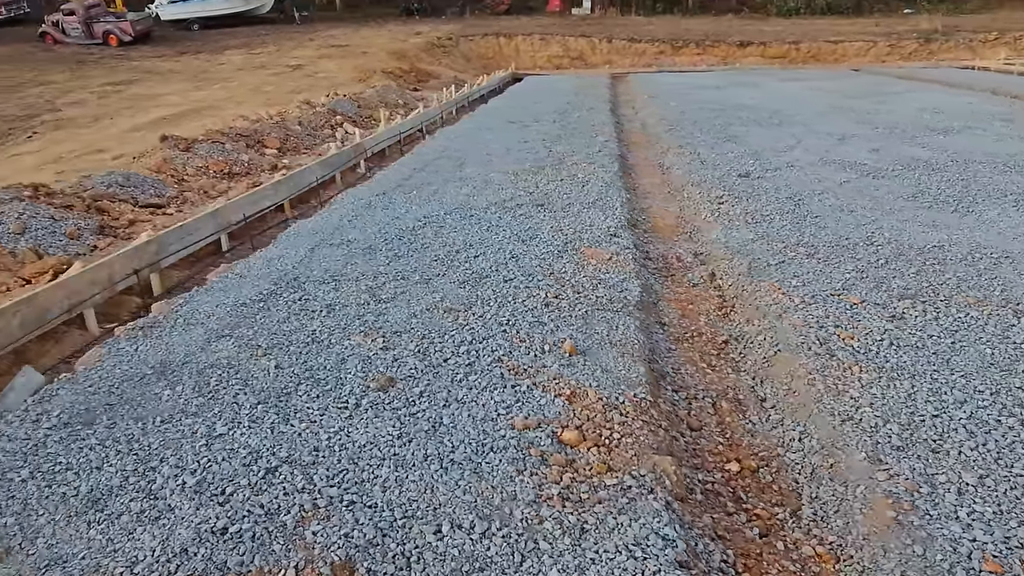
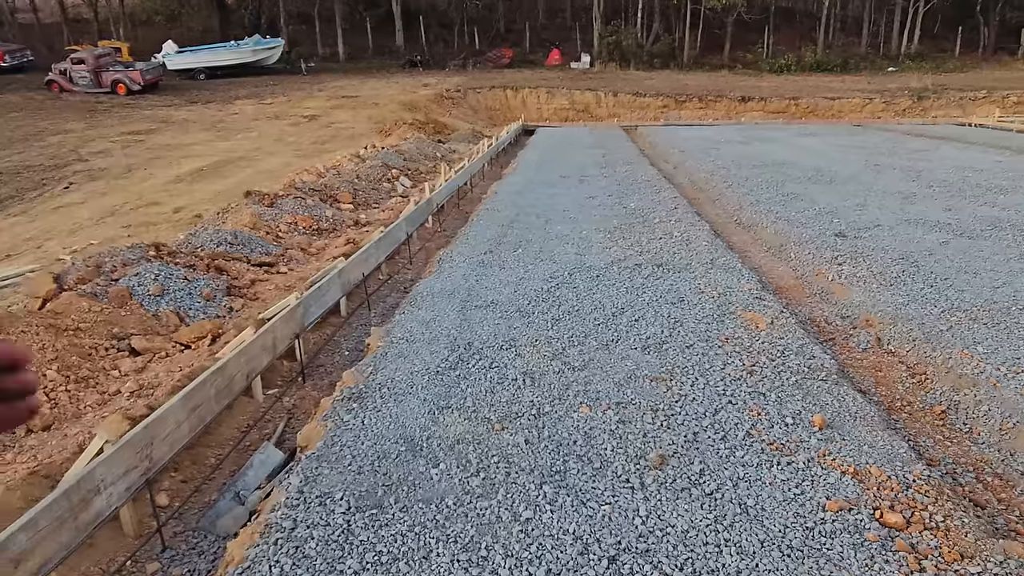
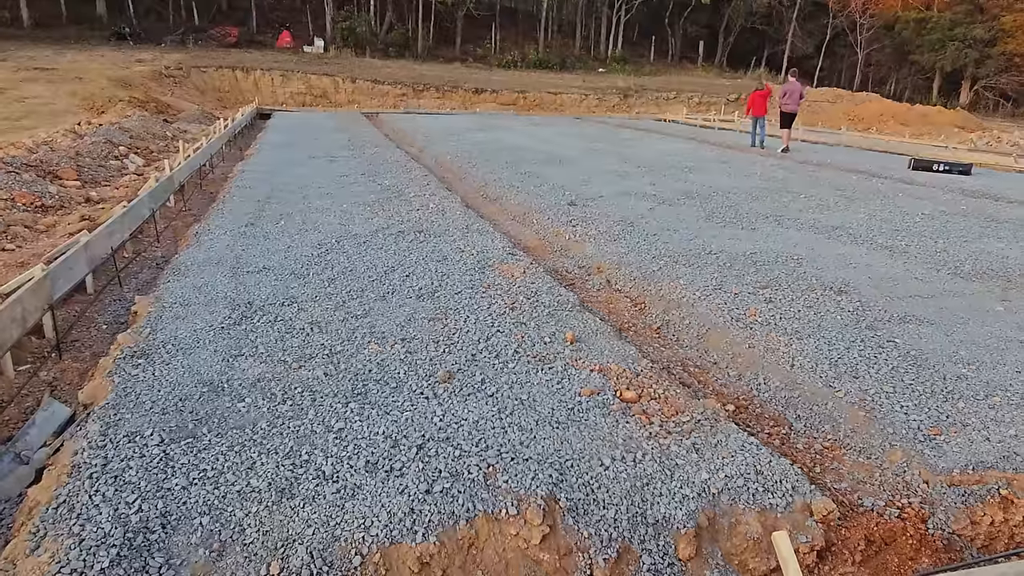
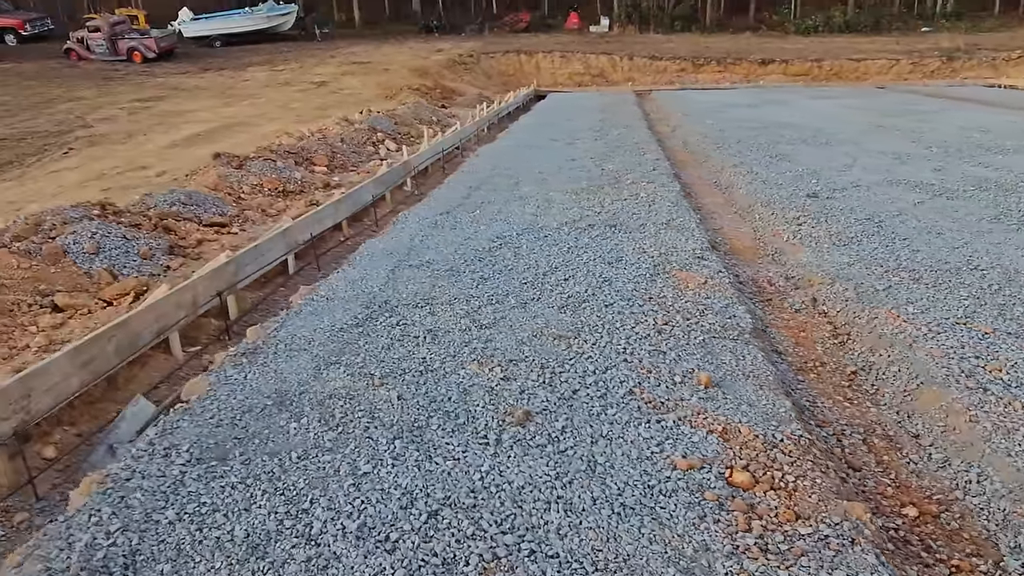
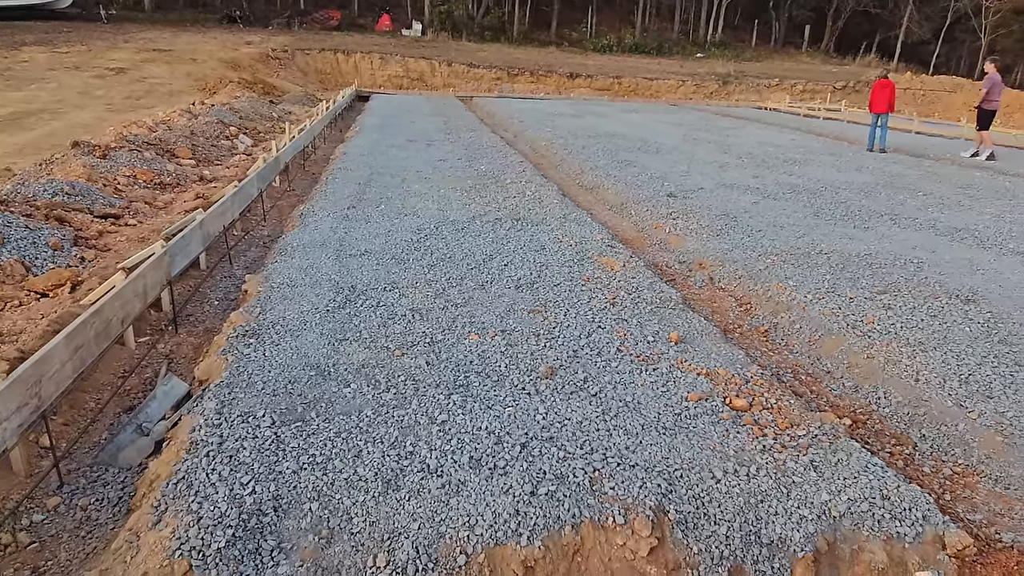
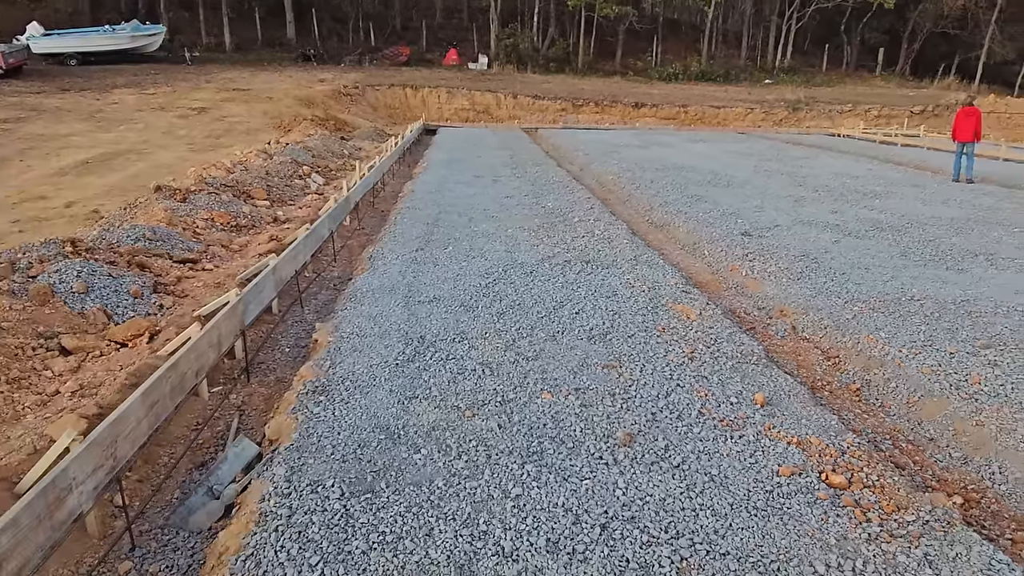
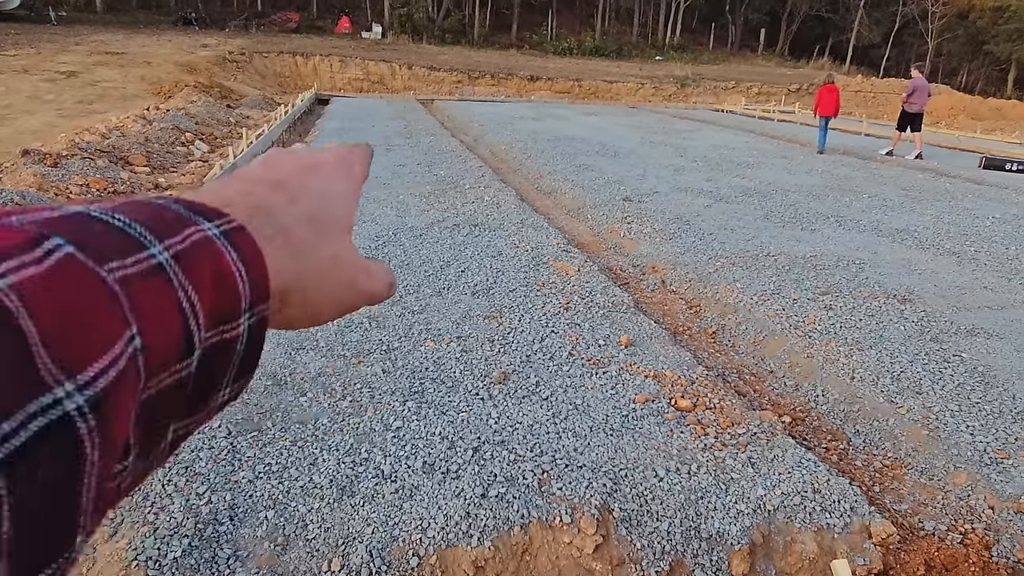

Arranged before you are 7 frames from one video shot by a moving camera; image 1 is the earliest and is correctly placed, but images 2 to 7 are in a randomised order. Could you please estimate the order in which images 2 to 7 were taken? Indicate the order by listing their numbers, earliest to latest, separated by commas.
4, 2, 6, 5, 7, 3
